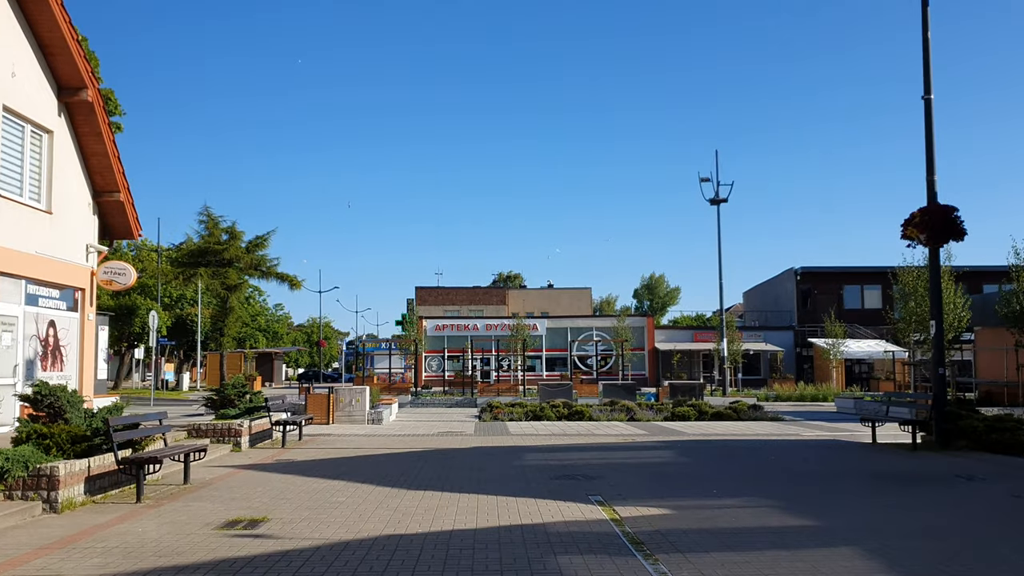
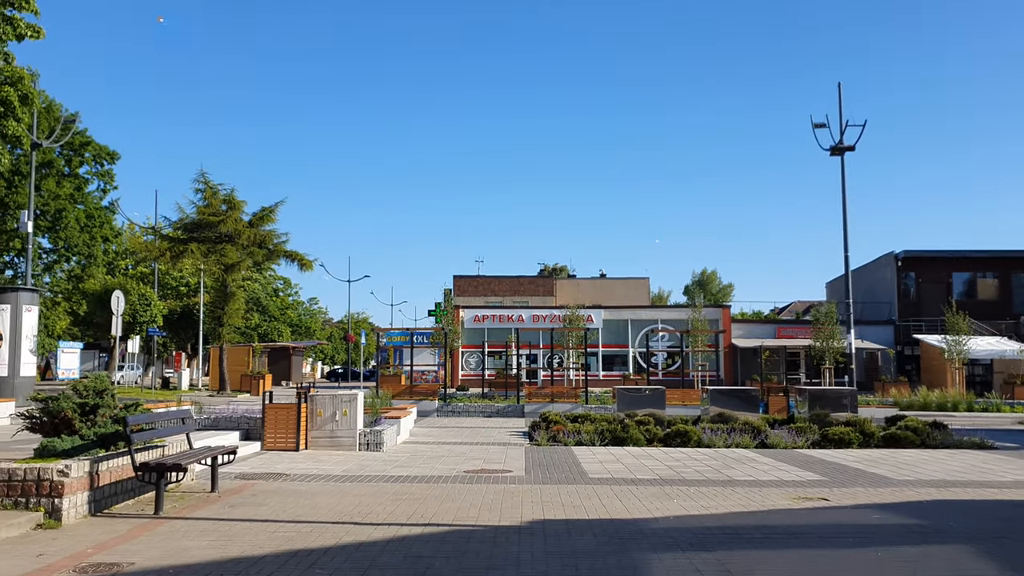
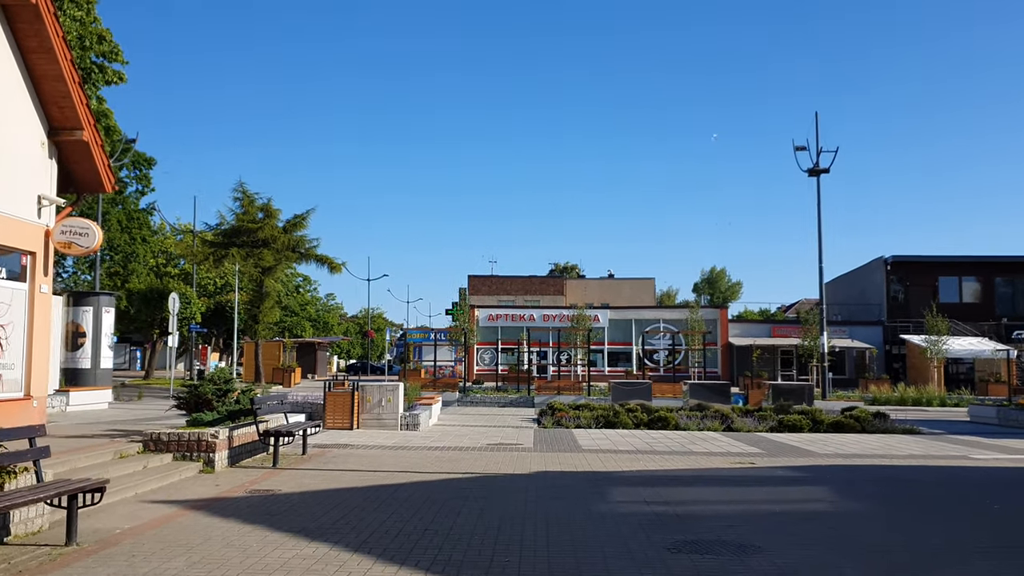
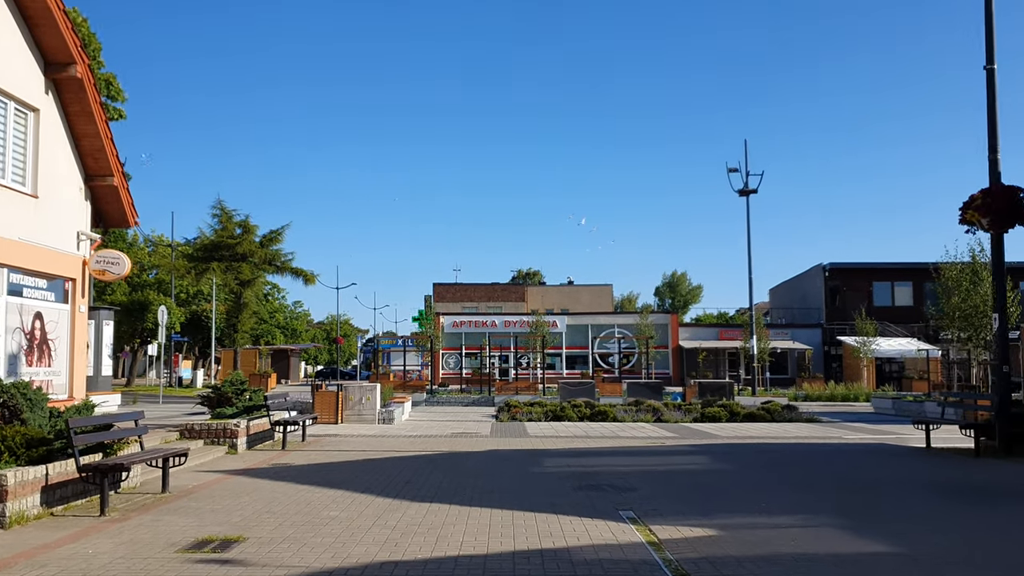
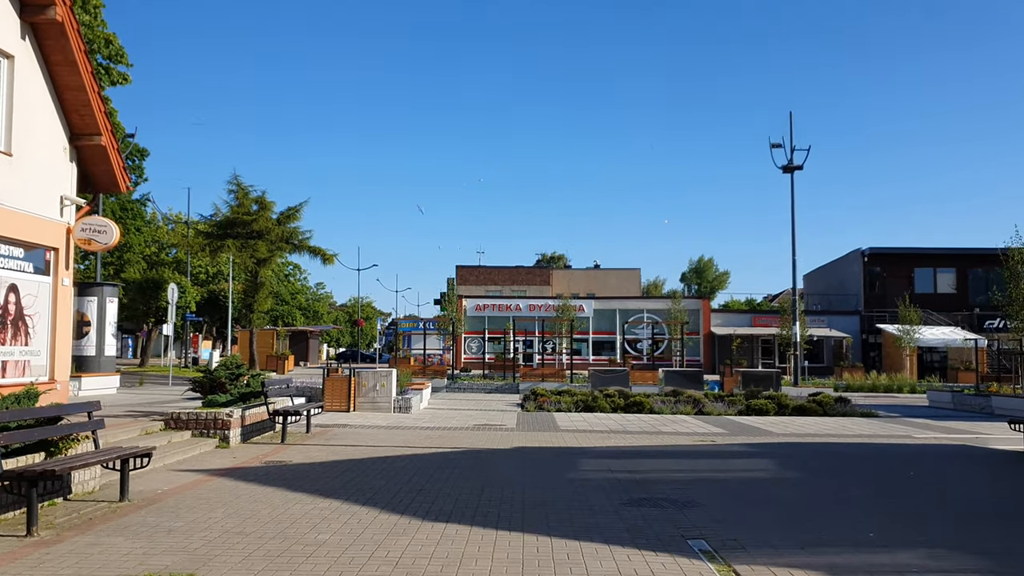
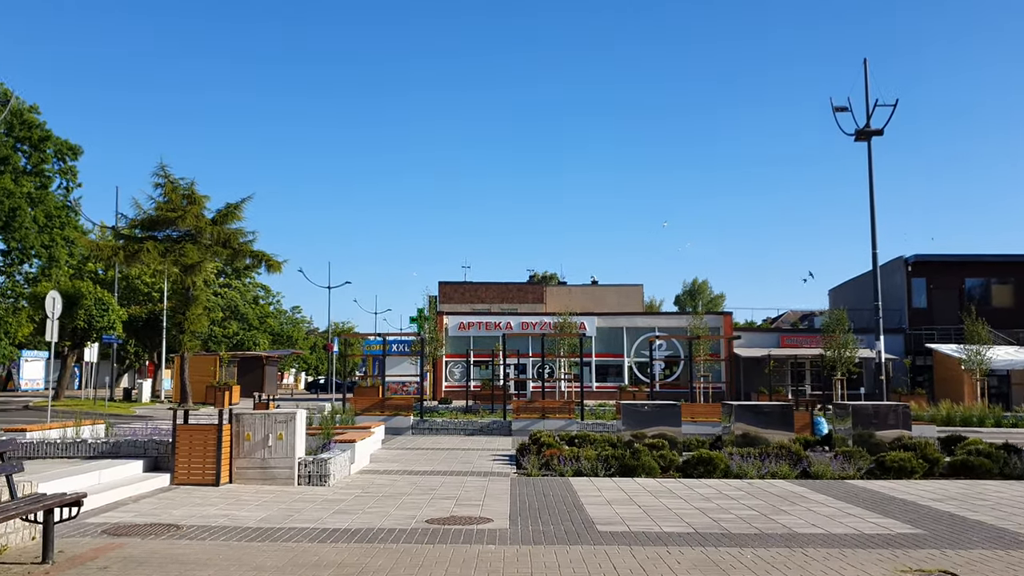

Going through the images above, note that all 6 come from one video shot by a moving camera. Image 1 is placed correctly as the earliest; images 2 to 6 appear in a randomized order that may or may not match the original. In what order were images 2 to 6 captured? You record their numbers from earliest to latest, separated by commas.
4, 5, 3, 2, 6
